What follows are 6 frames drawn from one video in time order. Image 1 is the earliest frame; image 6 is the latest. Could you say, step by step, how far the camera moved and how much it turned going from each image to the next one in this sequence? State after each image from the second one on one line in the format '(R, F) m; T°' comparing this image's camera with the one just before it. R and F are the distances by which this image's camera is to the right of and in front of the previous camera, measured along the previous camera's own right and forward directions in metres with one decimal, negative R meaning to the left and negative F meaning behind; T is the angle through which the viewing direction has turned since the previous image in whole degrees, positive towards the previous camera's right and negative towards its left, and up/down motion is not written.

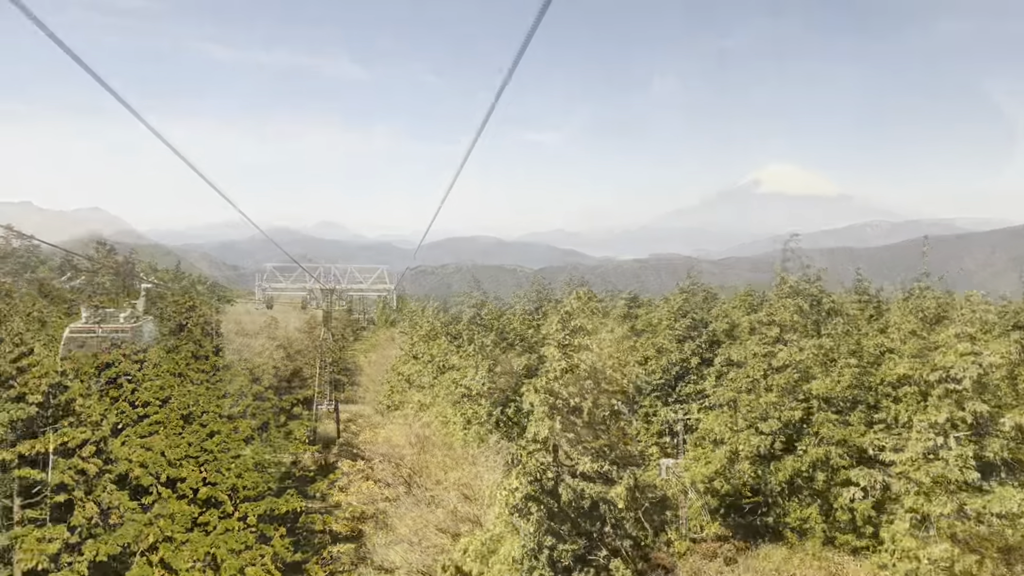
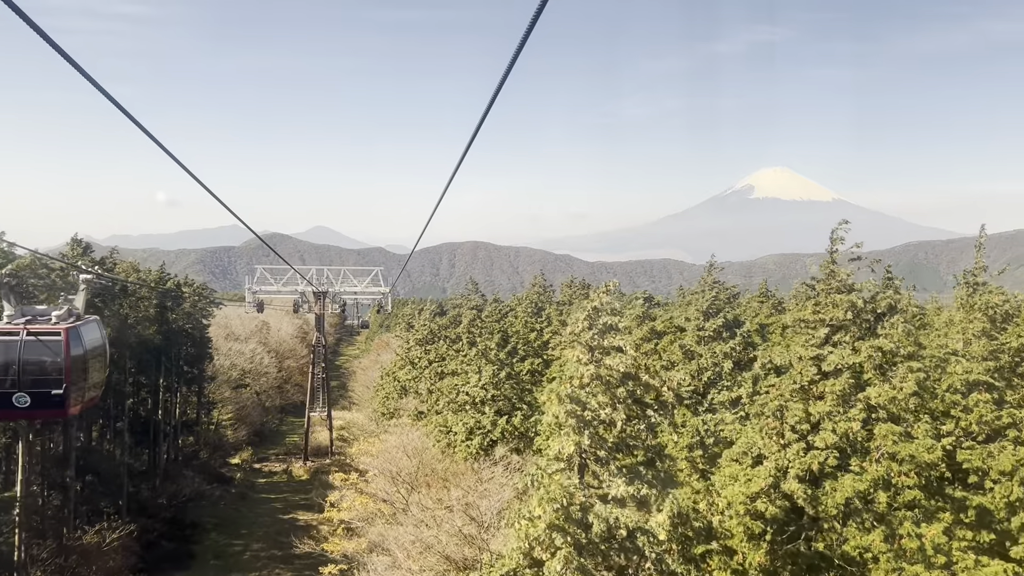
(-0.3, +1.1) m; +1°
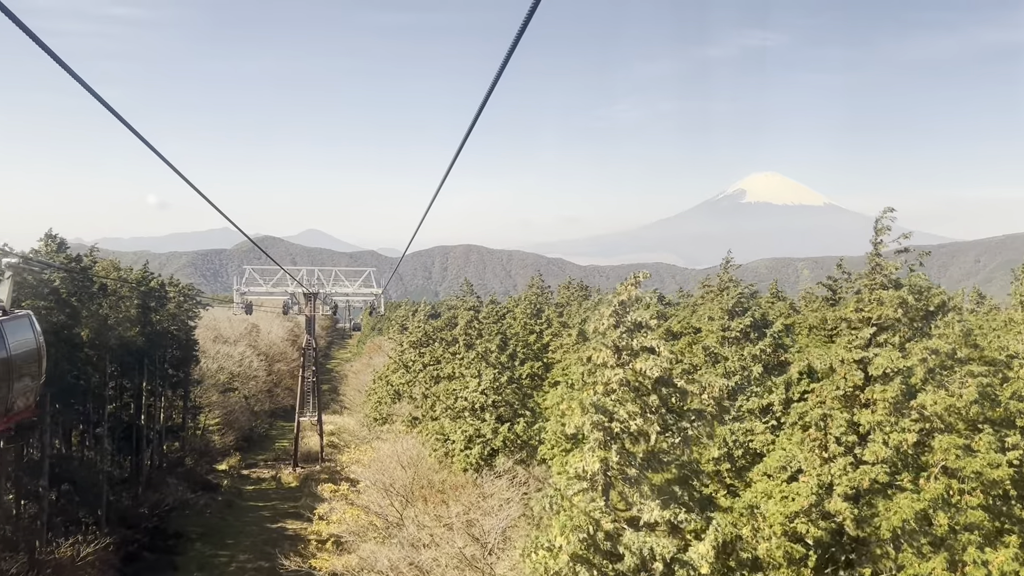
(-0.2, +0.9) m; +1°
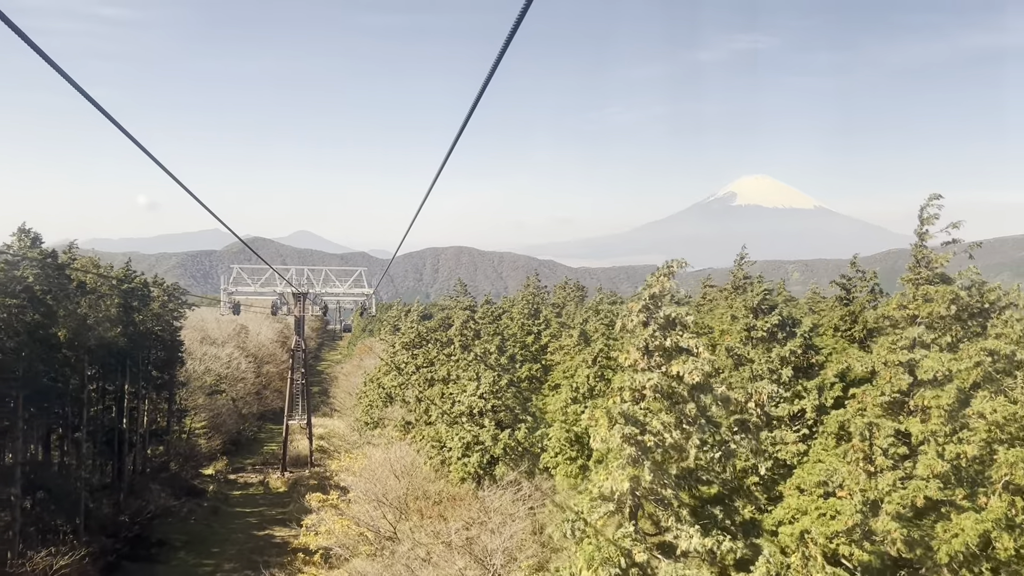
(-0.2, +0.8) m; +1°
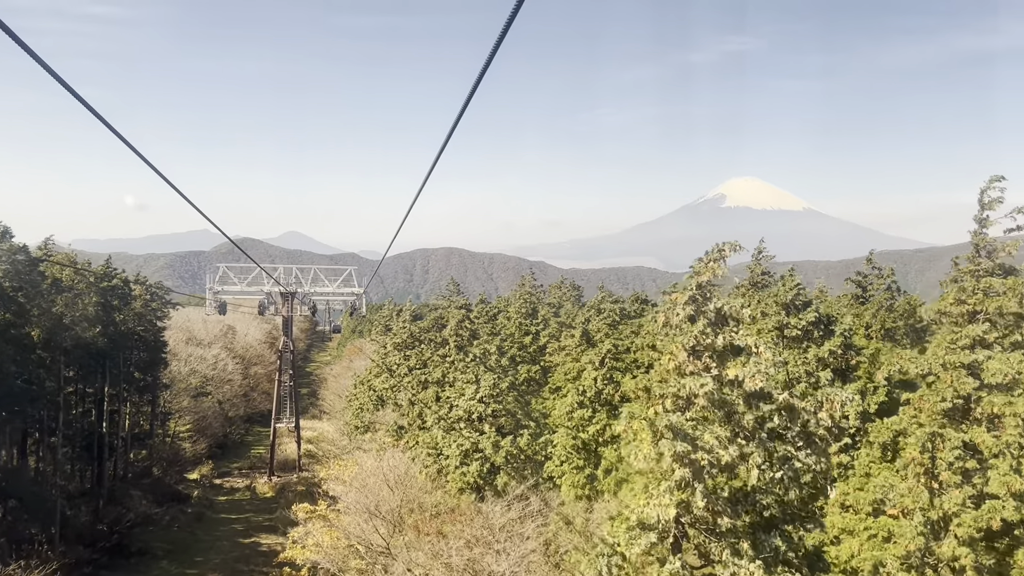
(-0.2, +0.8) m; +1°
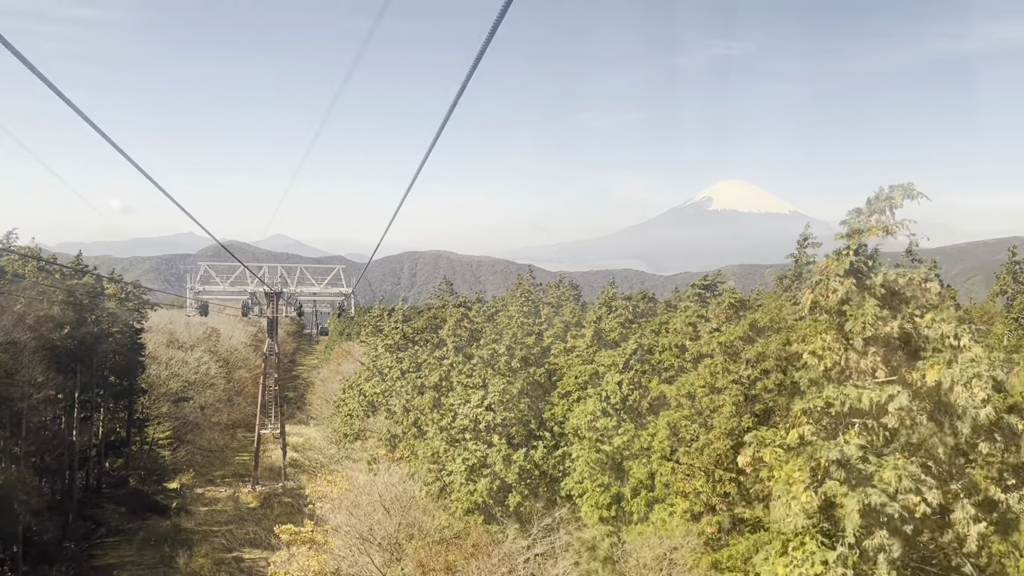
(-0.4, +1.4) m; +1°
